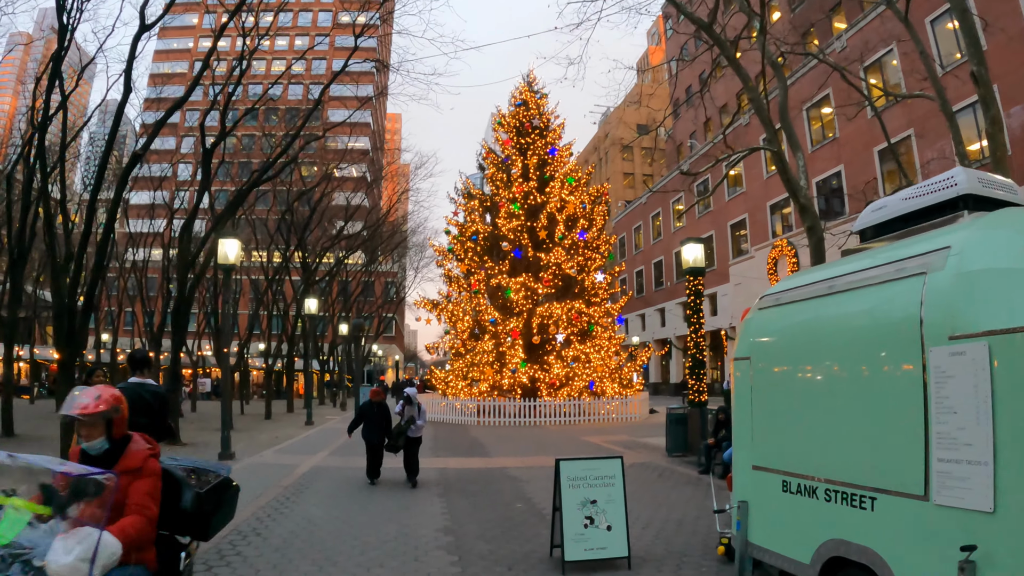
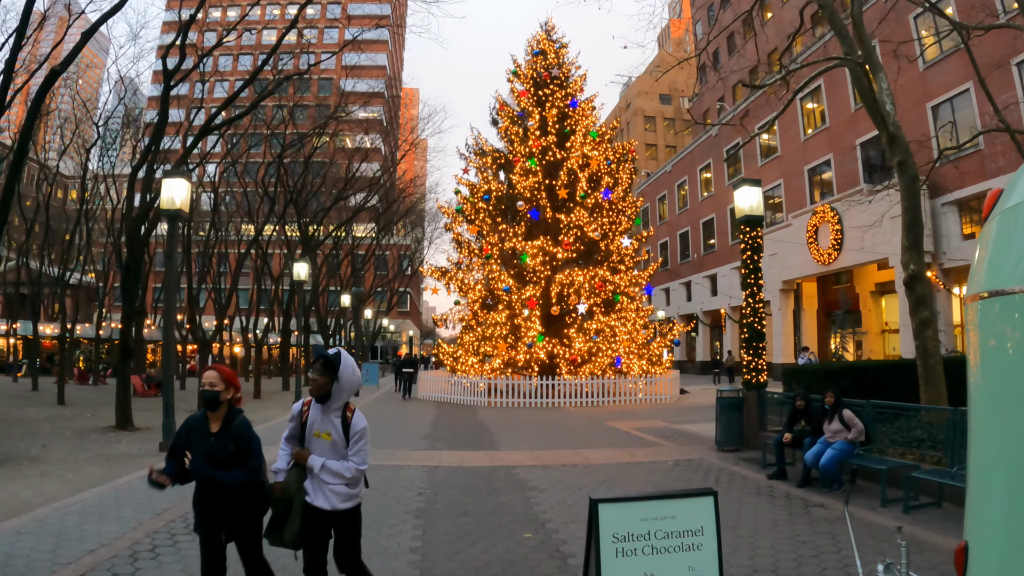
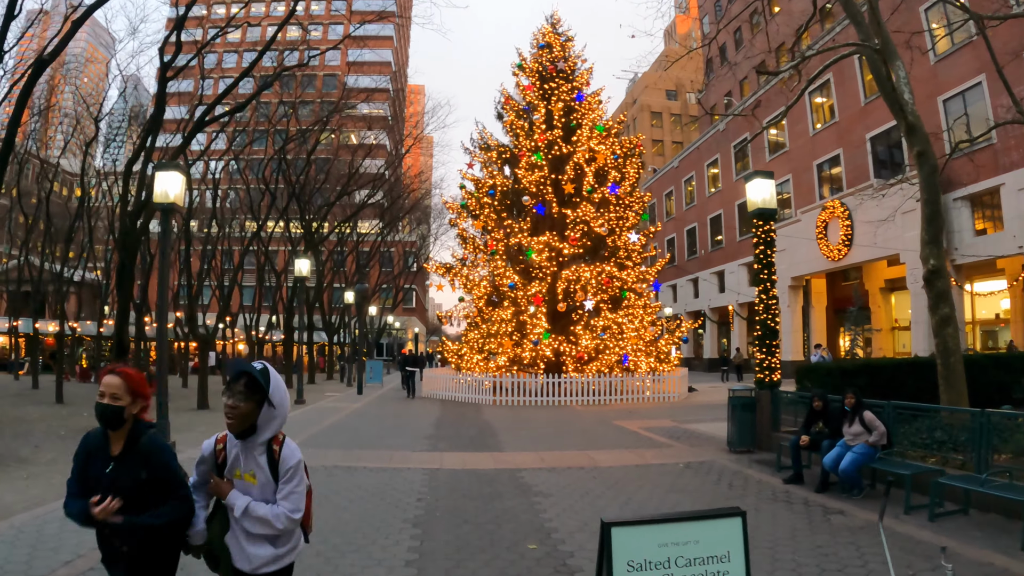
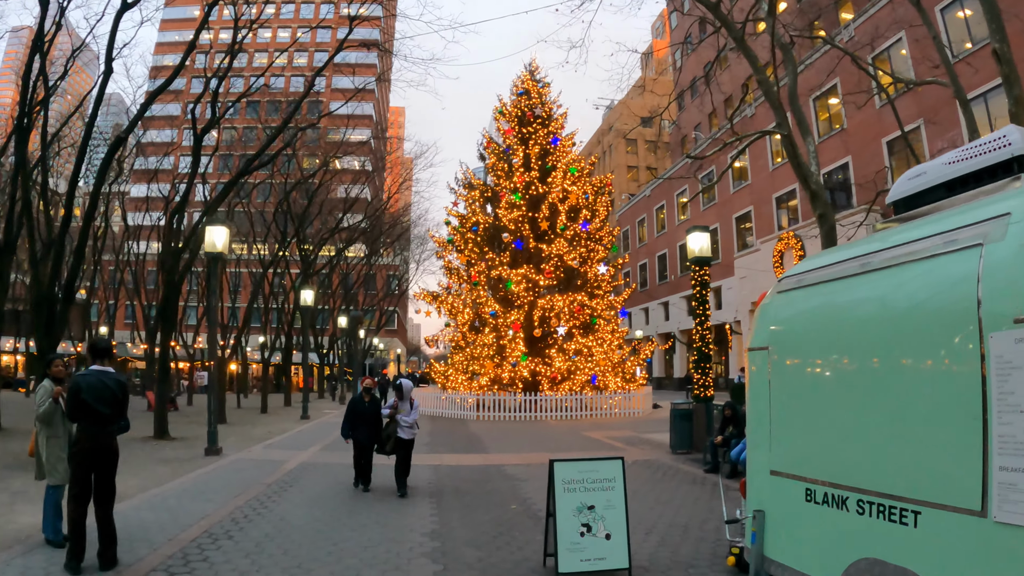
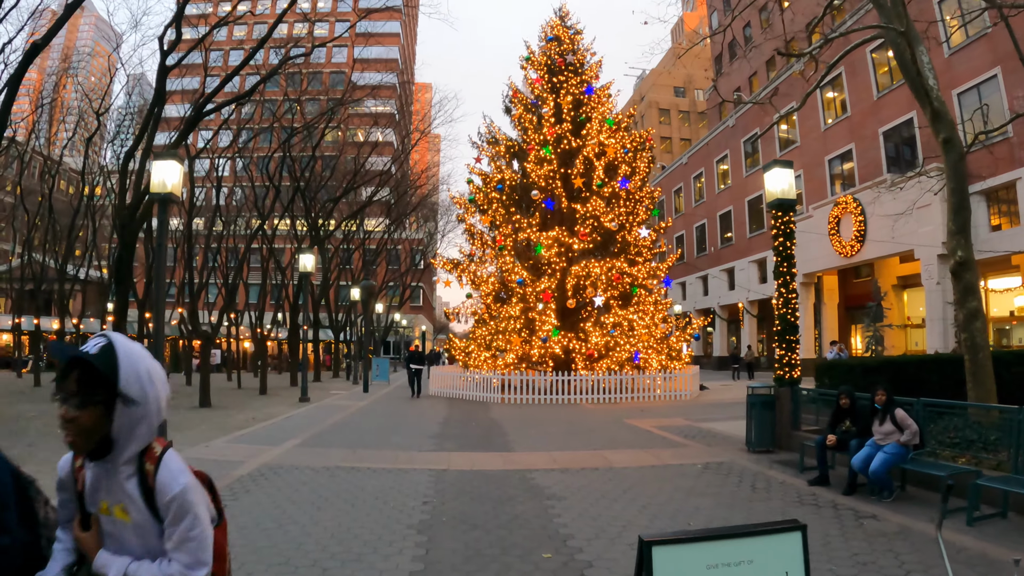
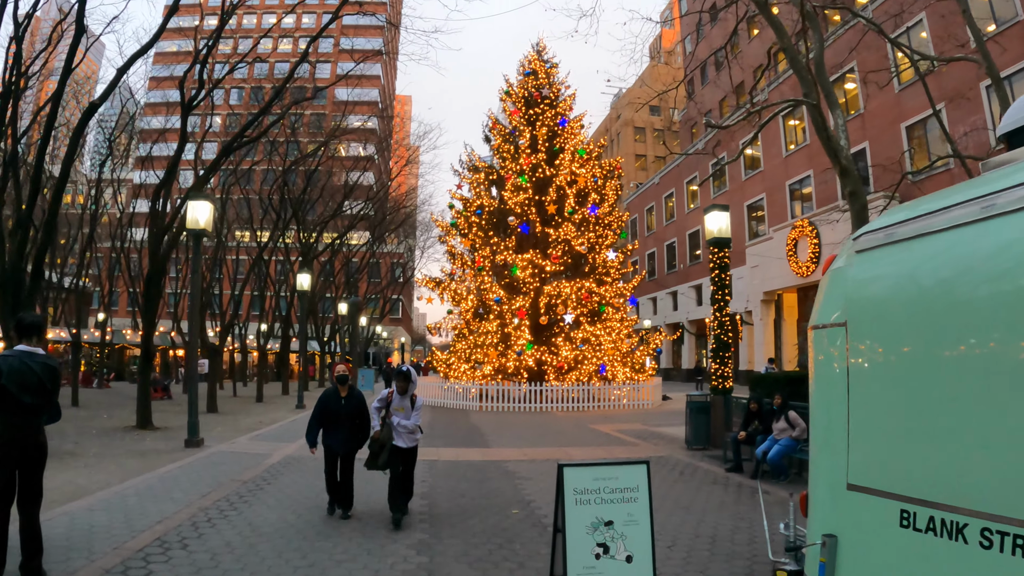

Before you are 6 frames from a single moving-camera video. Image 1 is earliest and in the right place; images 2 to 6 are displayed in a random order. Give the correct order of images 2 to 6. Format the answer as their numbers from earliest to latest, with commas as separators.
4, 6, 2, 3, 5
